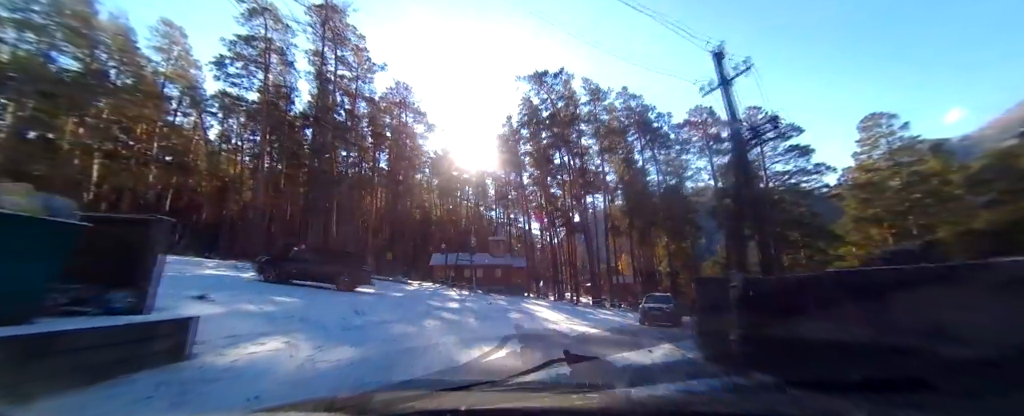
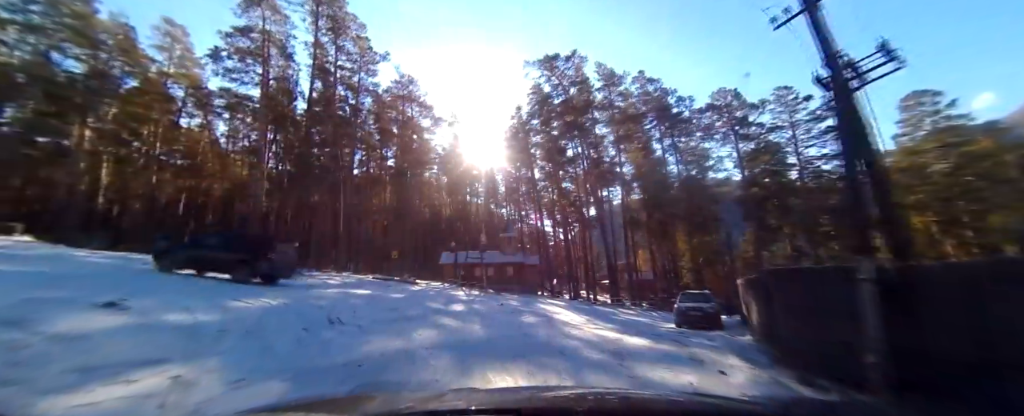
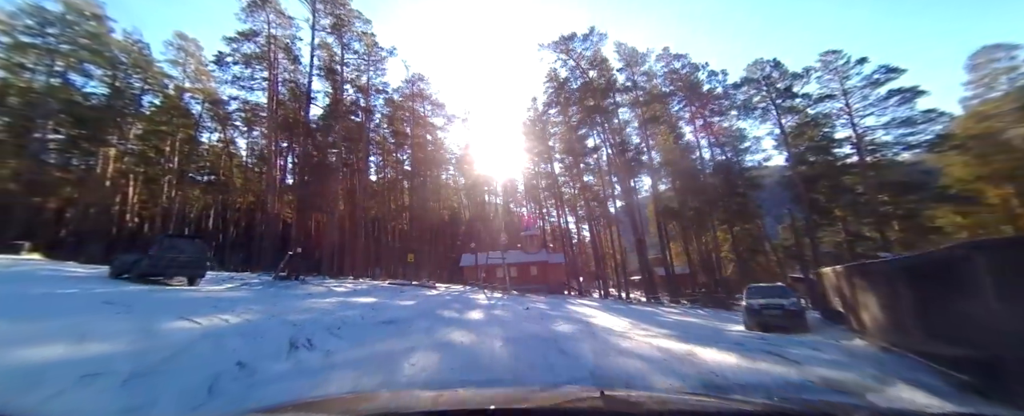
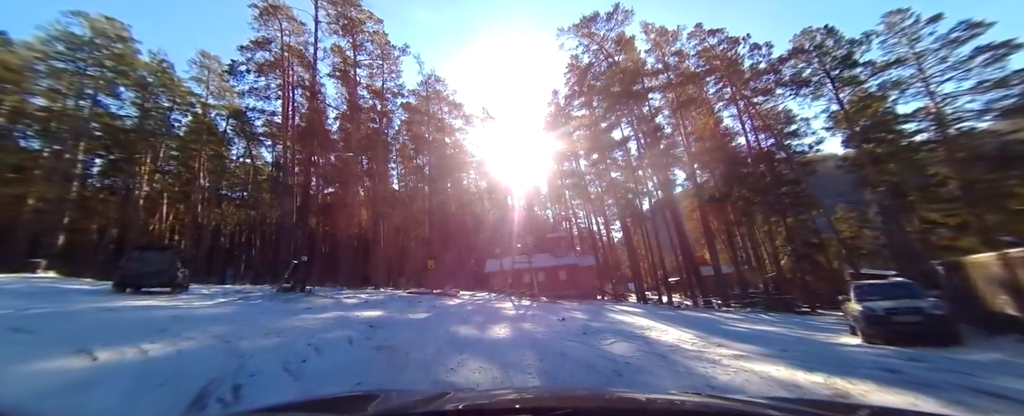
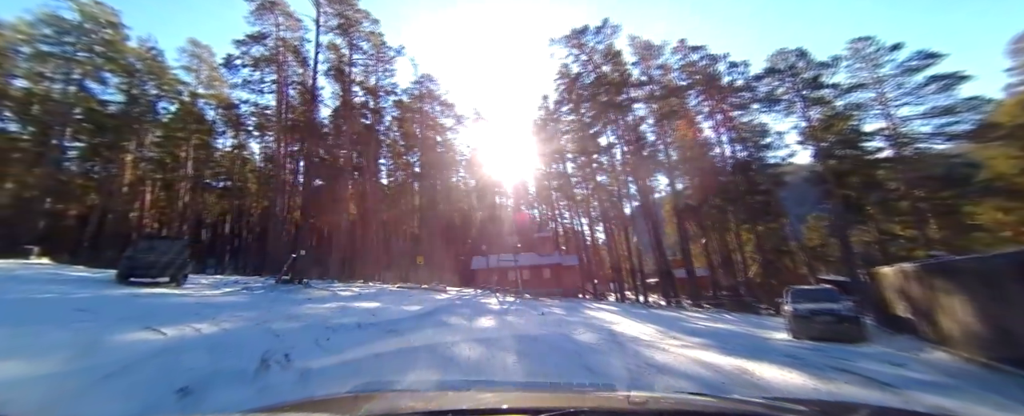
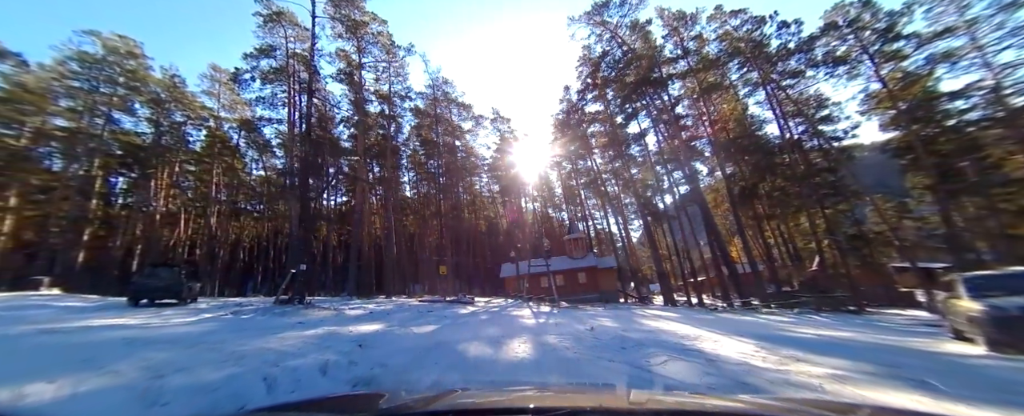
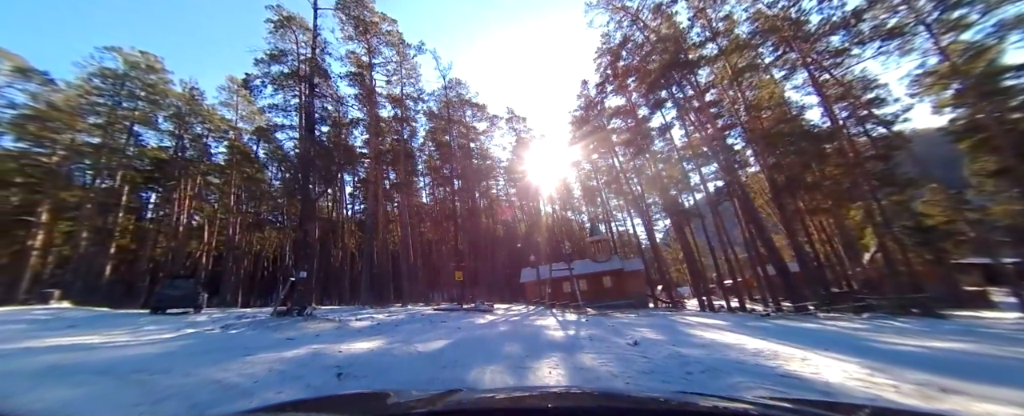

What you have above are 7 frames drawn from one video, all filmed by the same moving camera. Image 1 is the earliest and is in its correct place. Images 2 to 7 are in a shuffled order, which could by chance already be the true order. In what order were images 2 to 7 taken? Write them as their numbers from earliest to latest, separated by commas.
2, 3, 5, 4, 6, 7
